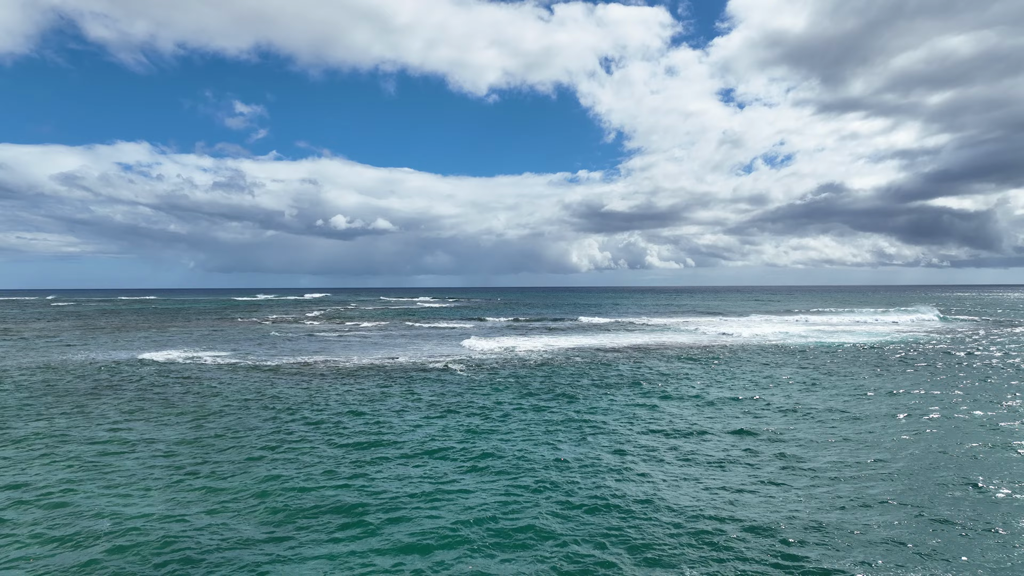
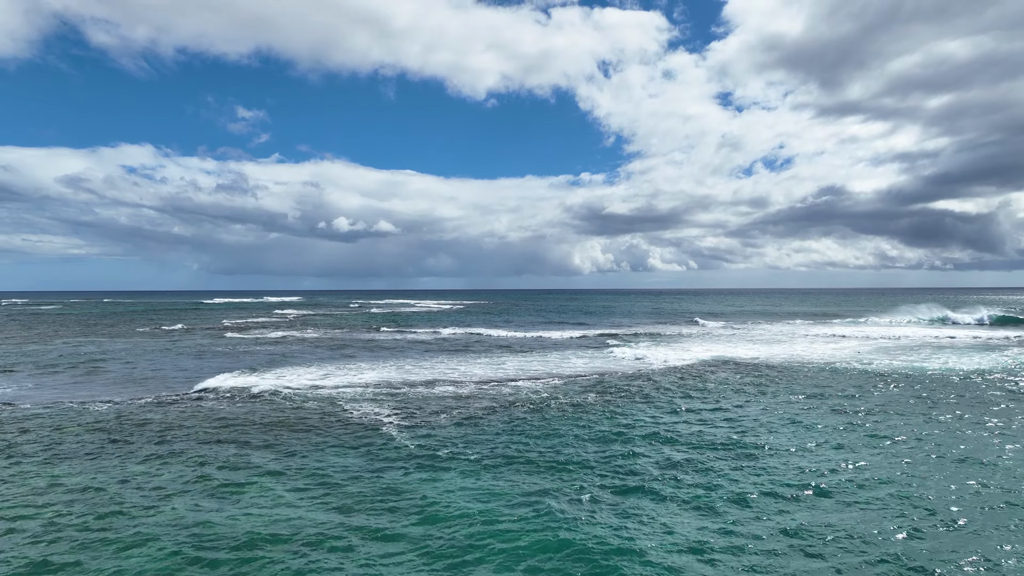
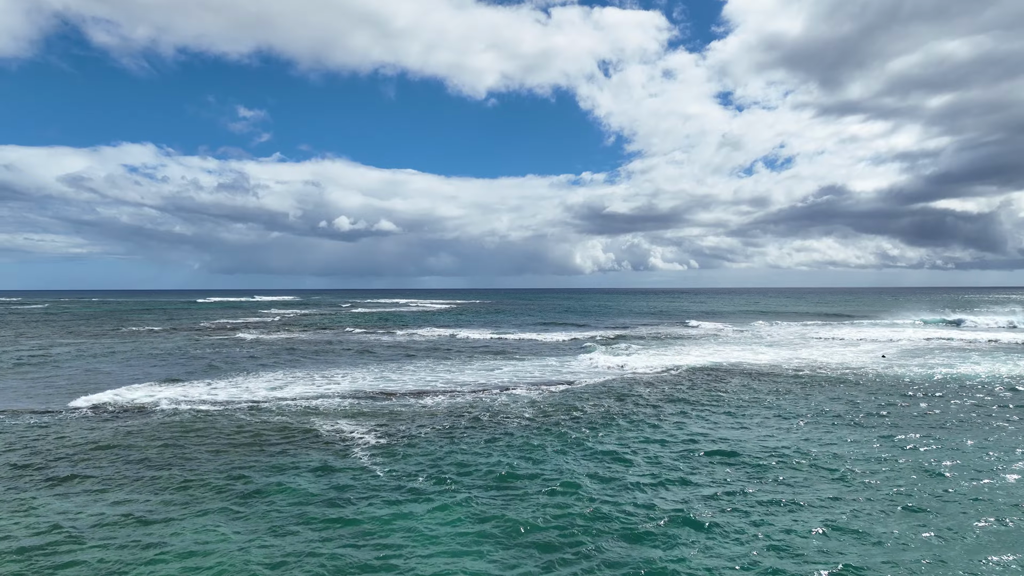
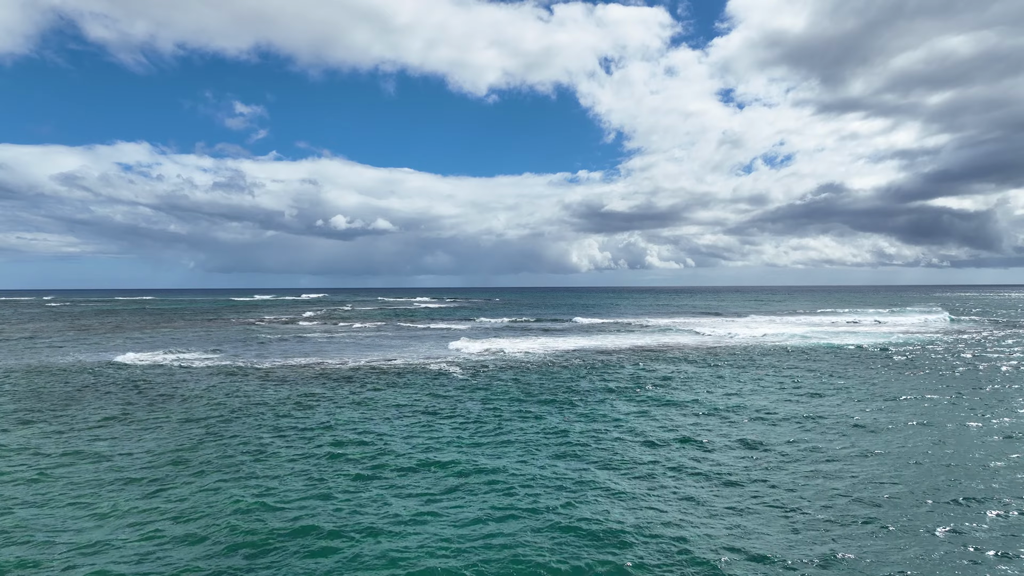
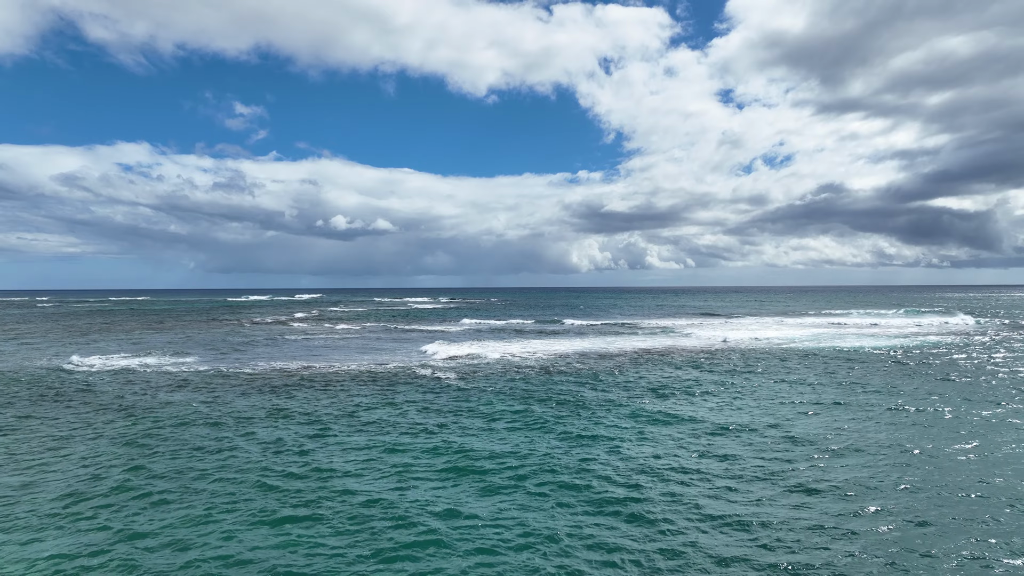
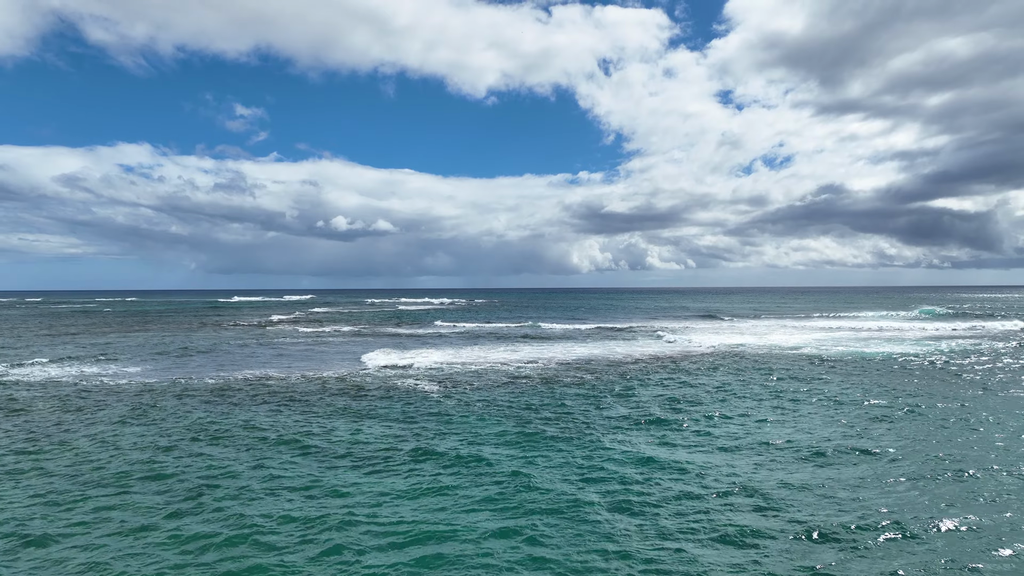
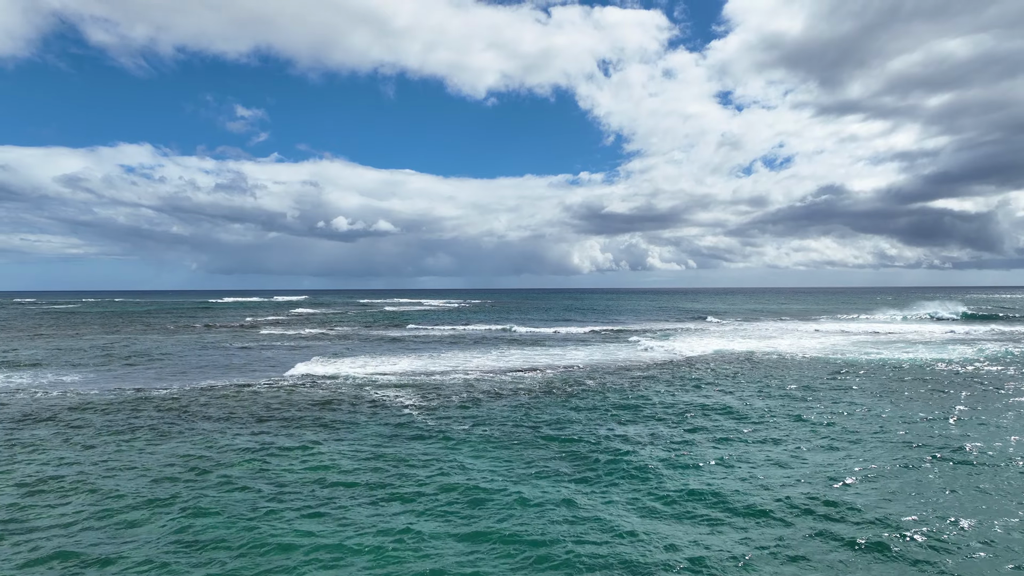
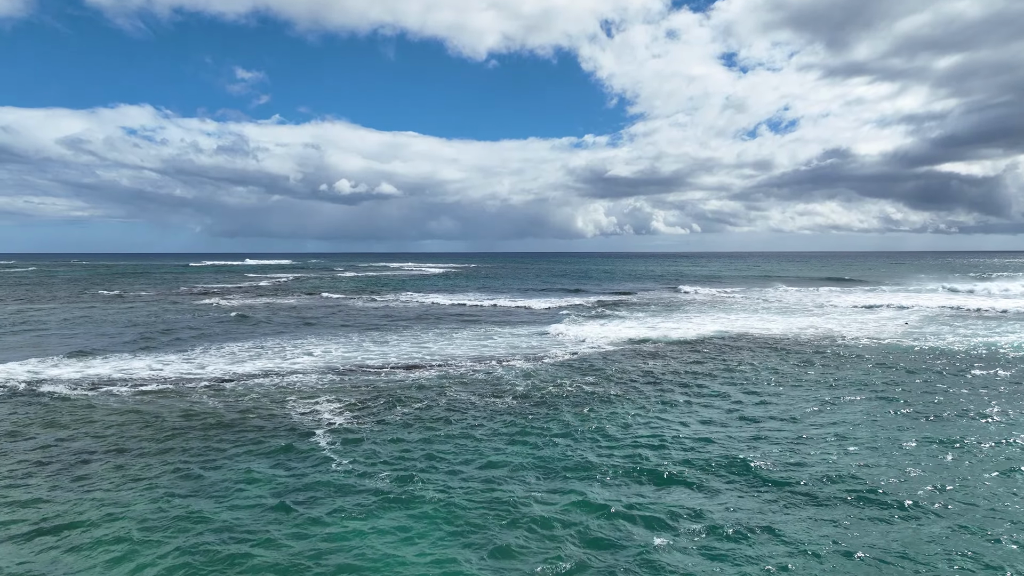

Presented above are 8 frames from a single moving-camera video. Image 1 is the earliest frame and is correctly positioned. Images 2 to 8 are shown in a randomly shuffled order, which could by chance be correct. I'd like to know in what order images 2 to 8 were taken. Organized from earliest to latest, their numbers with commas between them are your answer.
4, 5, 6, 7, 2, 3, 8
